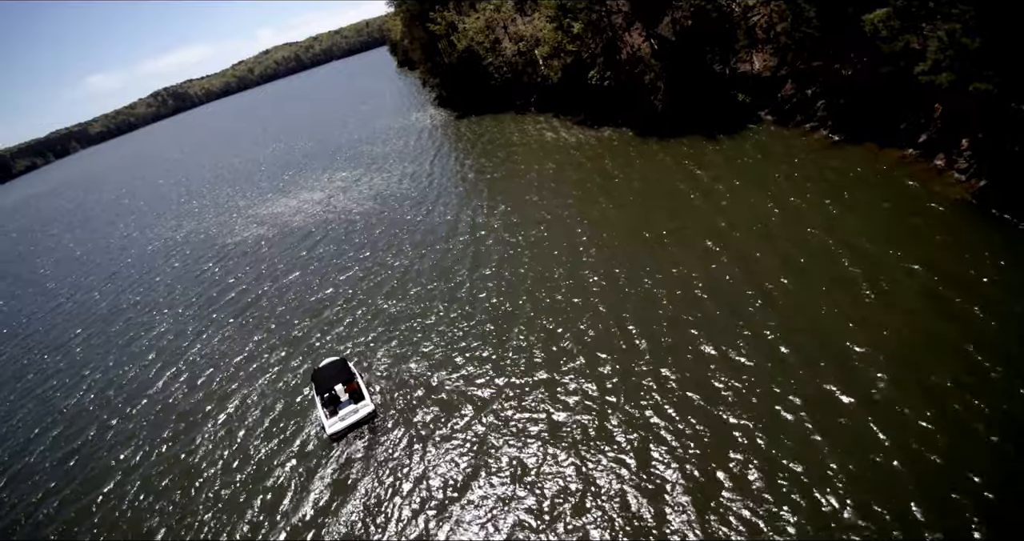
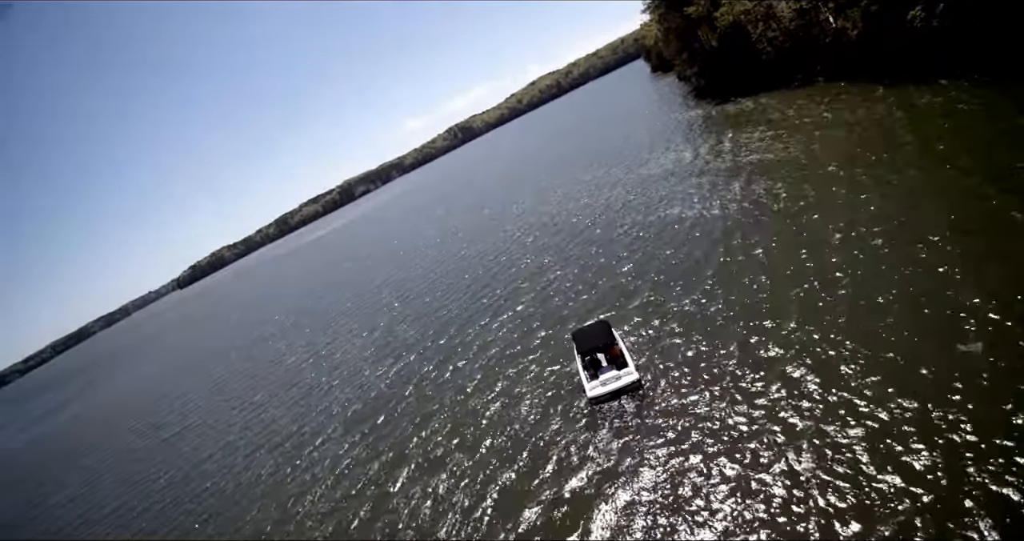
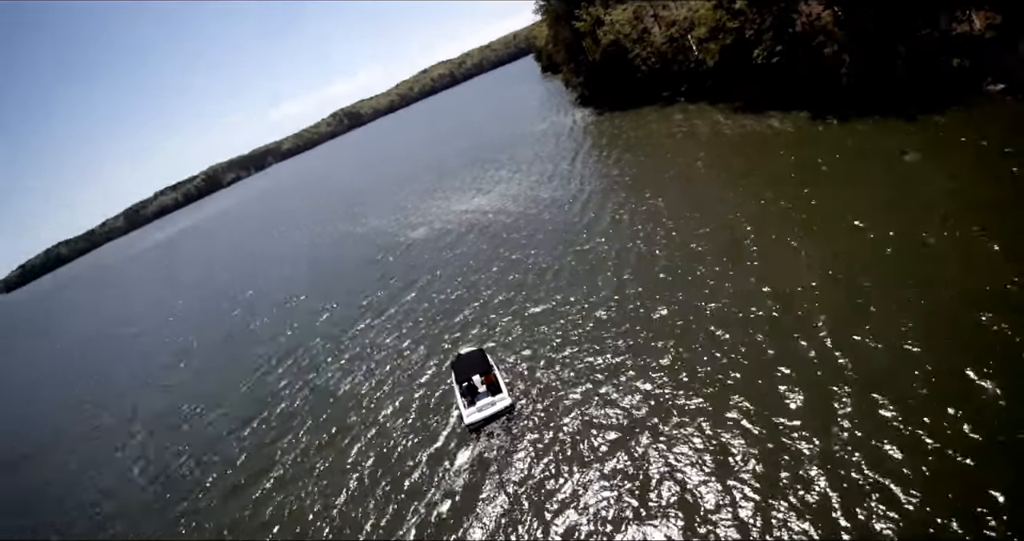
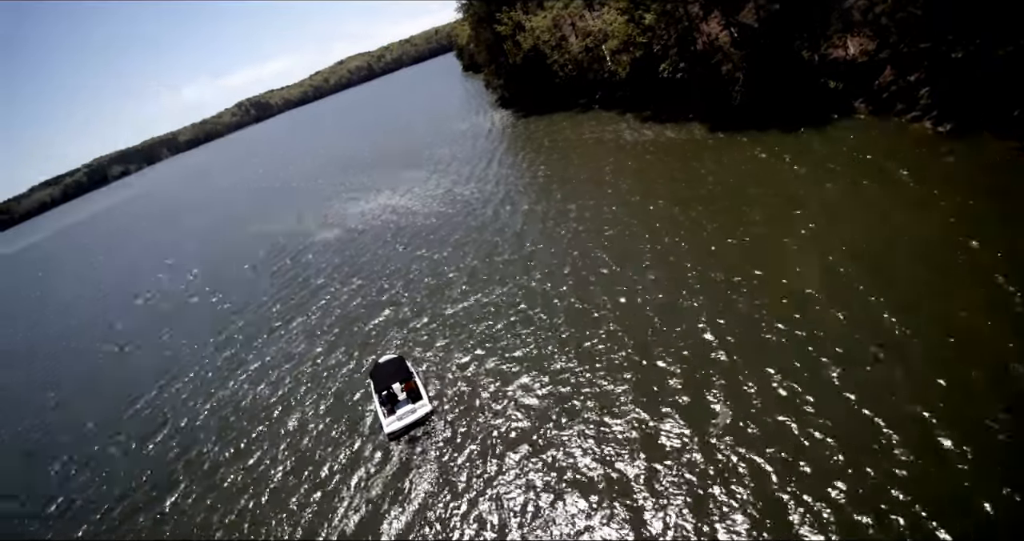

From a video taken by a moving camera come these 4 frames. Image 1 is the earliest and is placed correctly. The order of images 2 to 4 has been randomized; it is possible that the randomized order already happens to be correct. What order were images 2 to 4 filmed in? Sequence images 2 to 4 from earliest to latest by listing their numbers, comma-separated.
4, 3, 2
